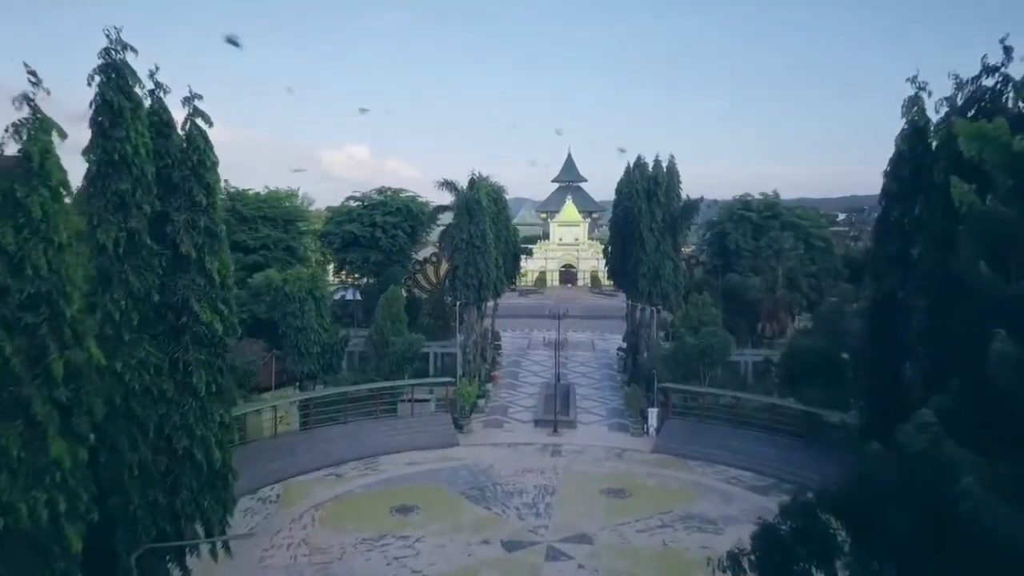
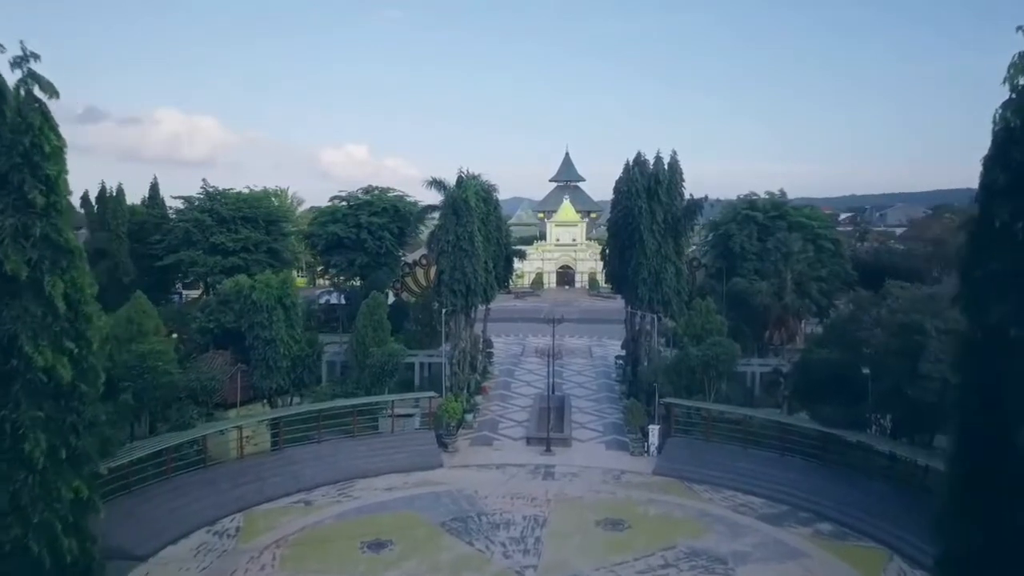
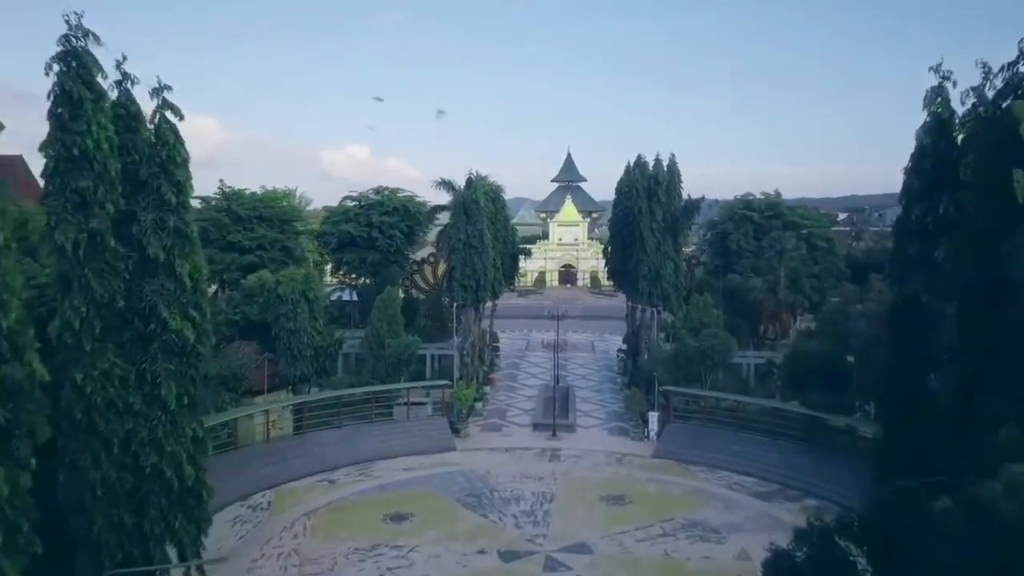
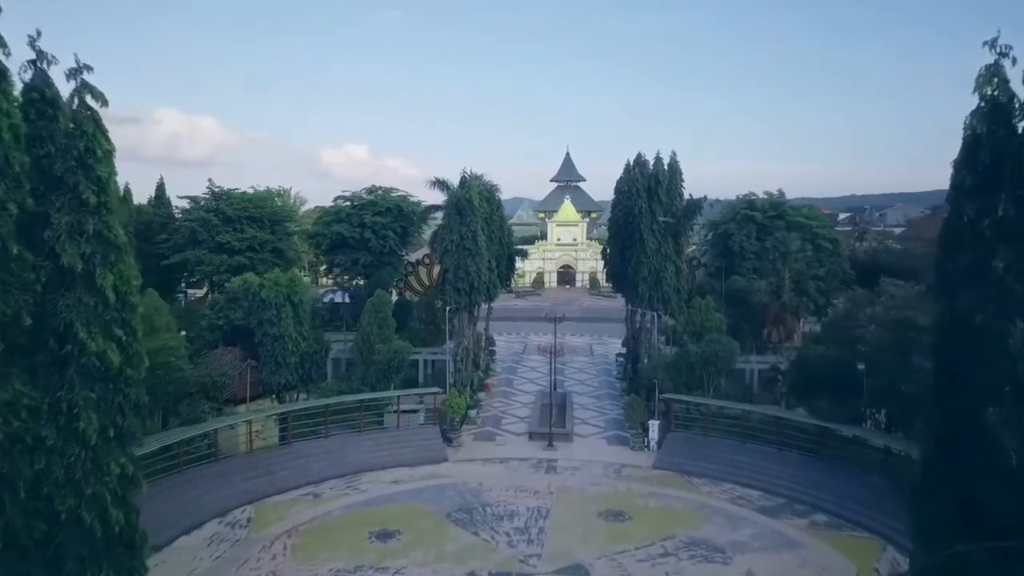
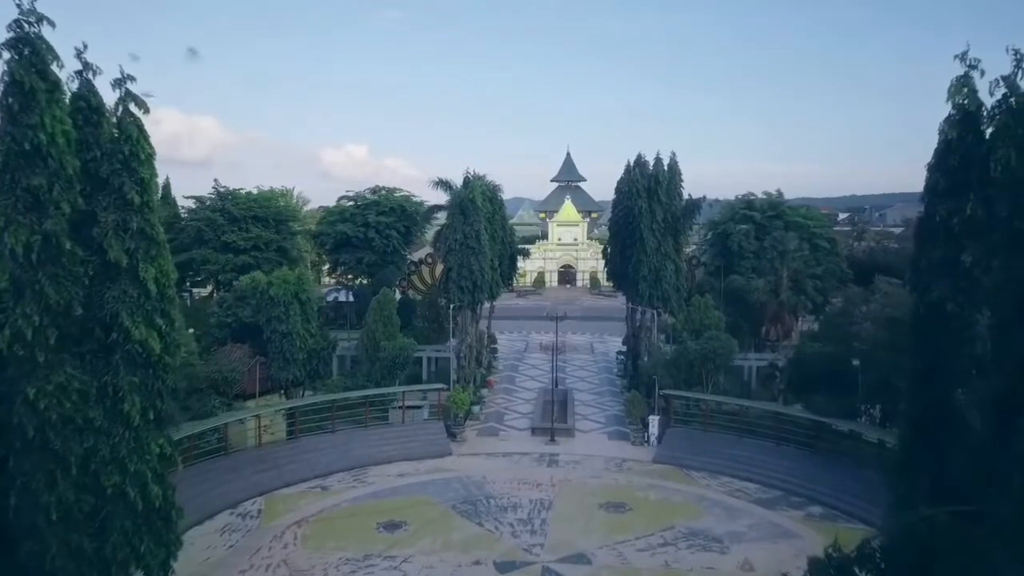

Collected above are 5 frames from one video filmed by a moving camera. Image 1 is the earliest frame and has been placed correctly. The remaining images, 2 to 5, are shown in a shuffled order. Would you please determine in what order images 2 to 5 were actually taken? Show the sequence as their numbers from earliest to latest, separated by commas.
3, 5, 4, 2
